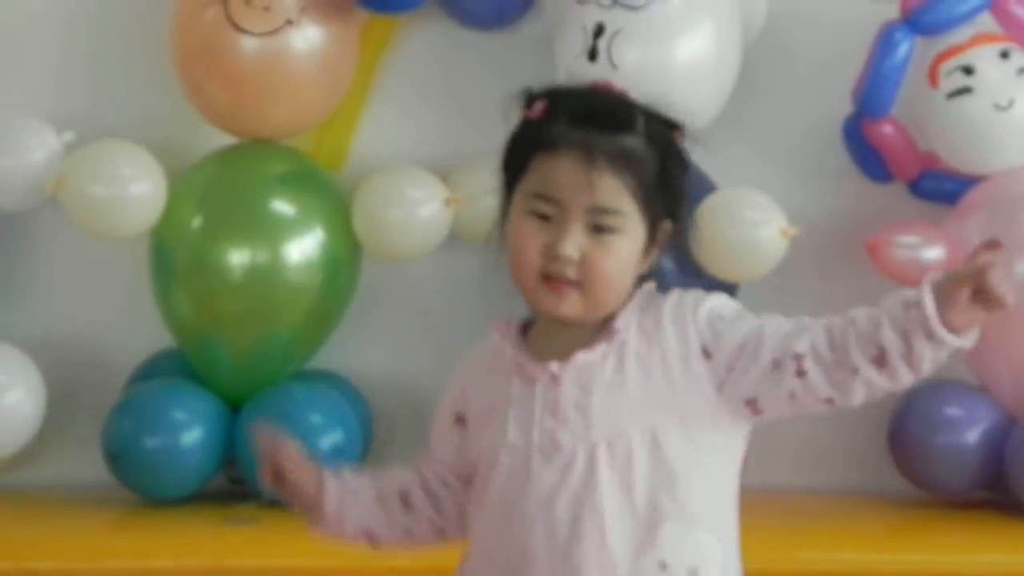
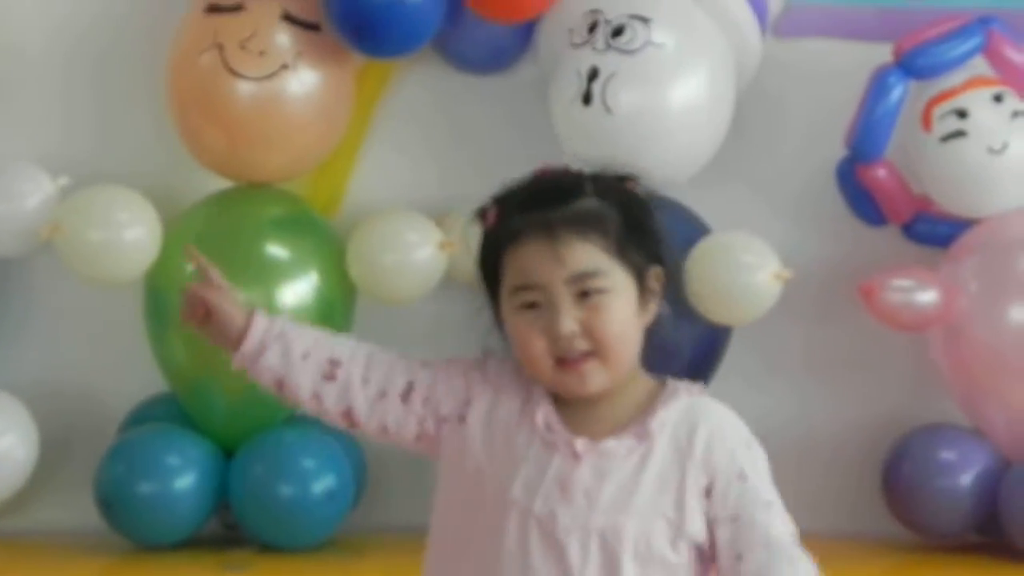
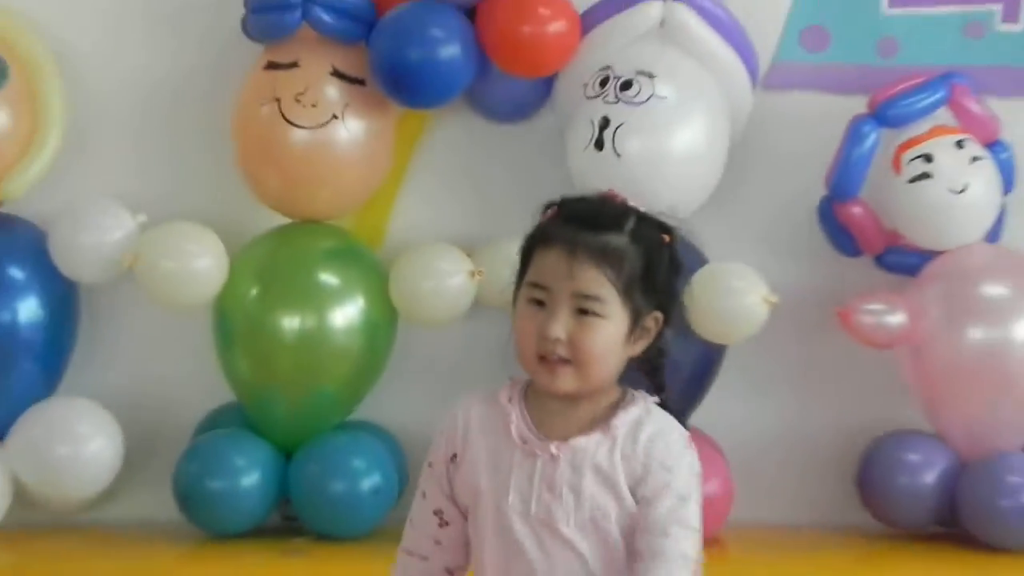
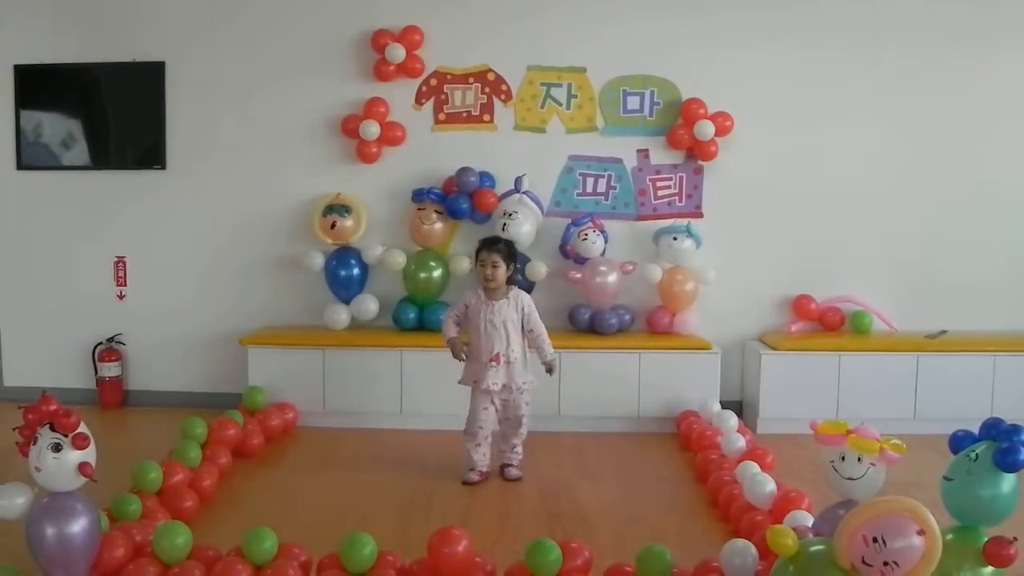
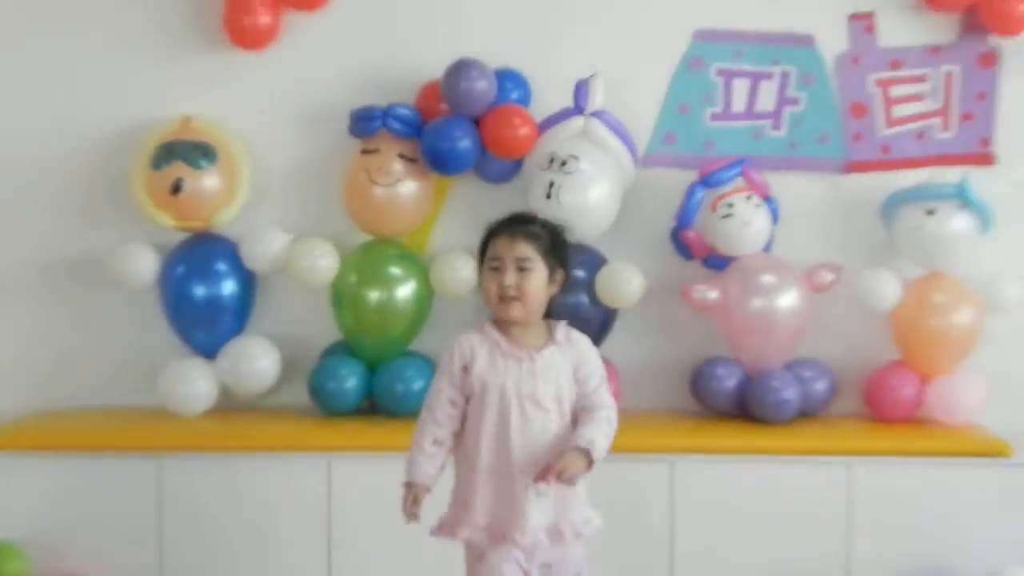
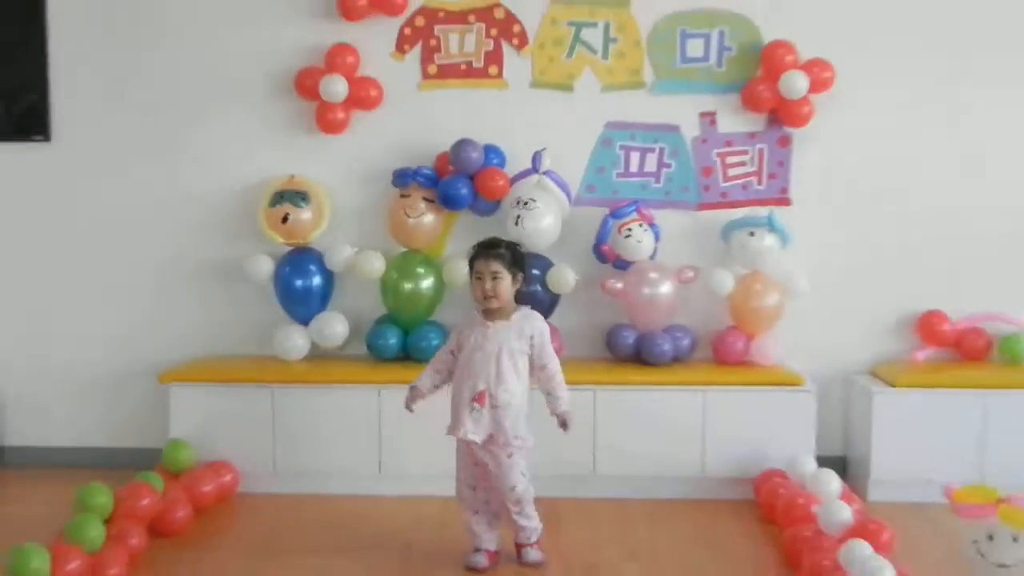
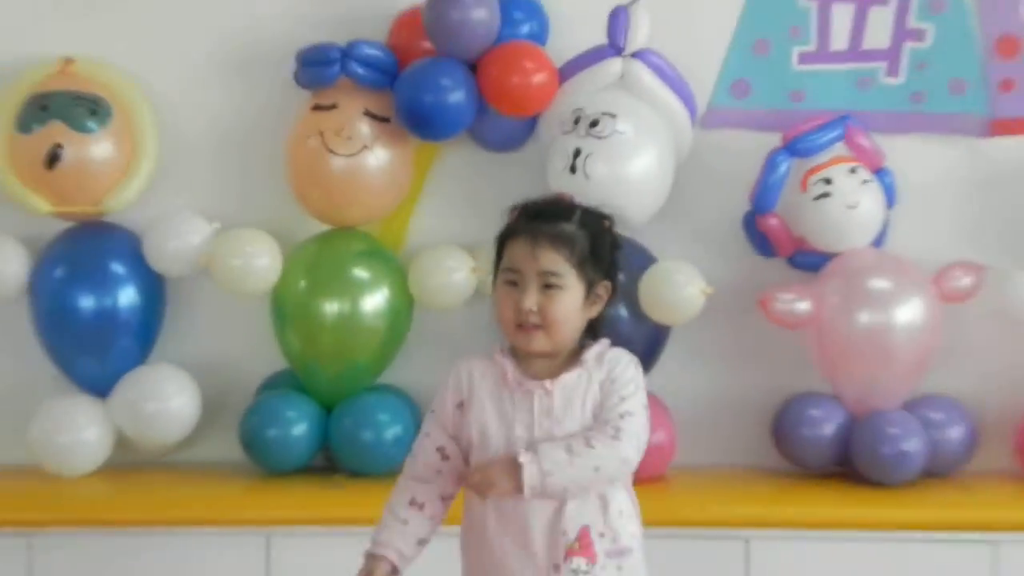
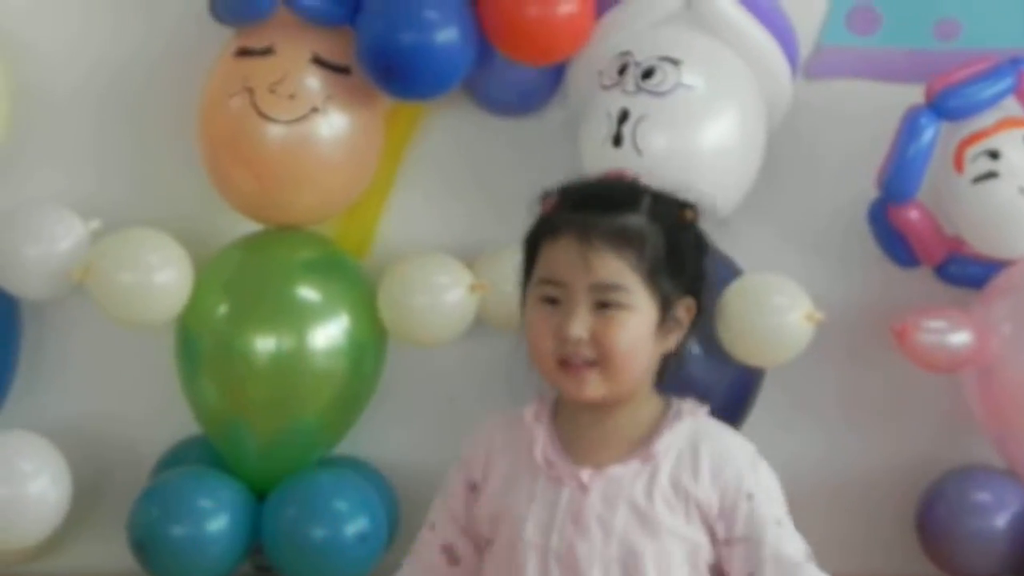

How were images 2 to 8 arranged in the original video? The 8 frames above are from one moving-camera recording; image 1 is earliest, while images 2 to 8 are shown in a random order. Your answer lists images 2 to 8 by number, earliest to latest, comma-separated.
2, 8, 3, 7, 5, 6, 4
